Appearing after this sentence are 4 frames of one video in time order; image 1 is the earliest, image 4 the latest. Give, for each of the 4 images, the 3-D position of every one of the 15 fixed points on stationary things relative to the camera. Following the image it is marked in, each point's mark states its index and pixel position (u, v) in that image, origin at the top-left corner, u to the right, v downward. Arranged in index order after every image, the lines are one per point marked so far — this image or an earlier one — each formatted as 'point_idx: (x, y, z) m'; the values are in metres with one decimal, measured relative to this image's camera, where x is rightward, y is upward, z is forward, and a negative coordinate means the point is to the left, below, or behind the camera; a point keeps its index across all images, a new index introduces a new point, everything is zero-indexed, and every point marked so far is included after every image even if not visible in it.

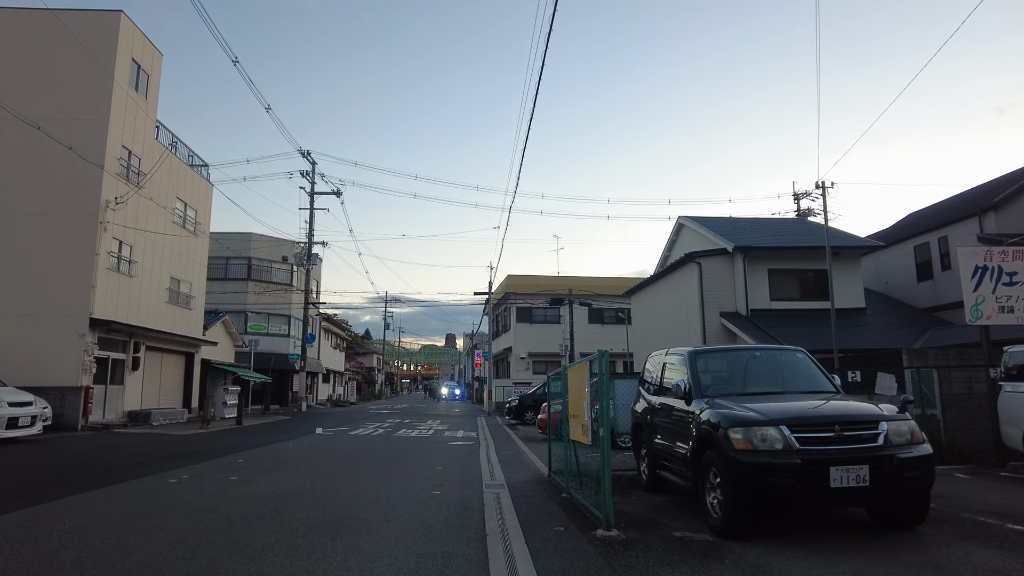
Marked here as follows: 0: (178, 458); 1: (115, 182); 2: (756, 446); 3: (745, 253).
0: (-6.6, -3.4, +12.6) m
1: (-11.5, +3.1, +18.4) m
2: (+2.1, -1.3, +5.4) m
3: (+6.8, +1.0, +18.6) m
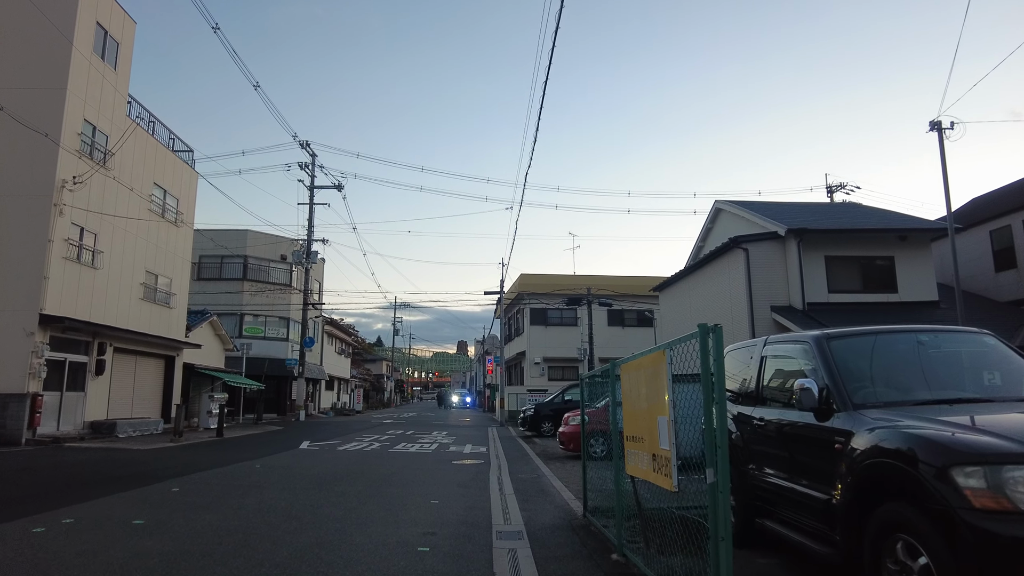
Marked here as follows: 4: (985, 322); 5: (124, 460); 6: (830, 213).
0: (-6.3, -3.1, +10.2) m
1: (-11.1, +3.3, +16.2) m
2: (+2.2, -1.0, +2.8) m
3: (+7.2, +1.3, +16.0) m
4: (+11.5, -0.8, +15.4) m
5: (-8.2, -3.6, +13.4) m
6: (+9.0, +2.1, +18.0) m
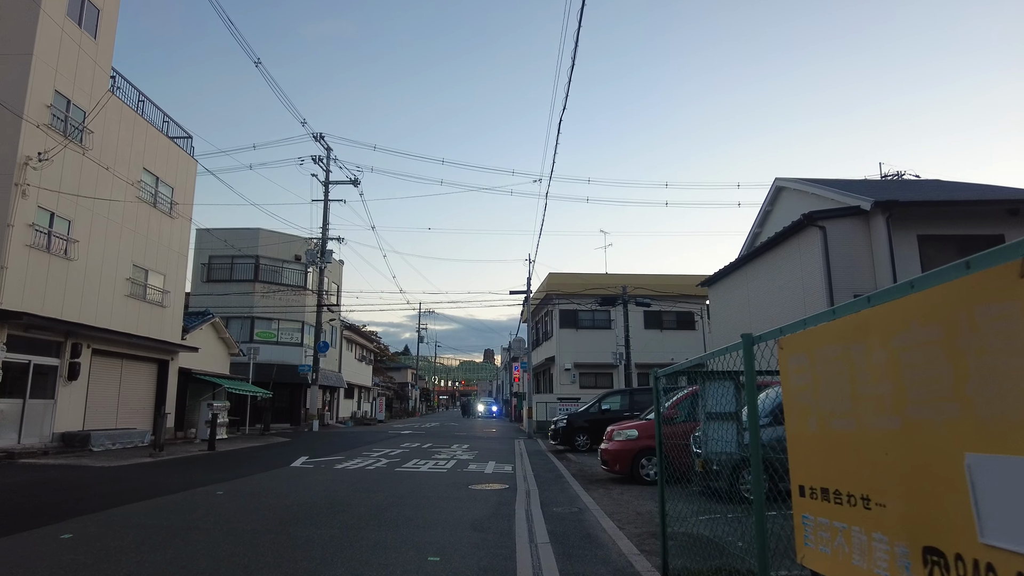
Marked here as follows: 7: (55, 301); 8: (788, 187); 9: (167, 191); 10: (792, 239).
0: (-5.9, -2.8, +7.9) m
1: (-10.5, +3.4, +14.2) m
2: (+2.3, -0.5, +0.2) m
3: (+7.8, +1.6, +13.2) m
4: (+12.0, -0.5, +12.4) m
5: (-7.6, -3.4, +11.2) m
6: (+9.7, +2.4, +15.1) m
7: (-10.6, -0.3, +14.7) m
8: (+7.2, +2.6, +16.6) m
9: (-10.8, +3.0, +19.9) m
10: (+6.4, +1.1, +14.5) m
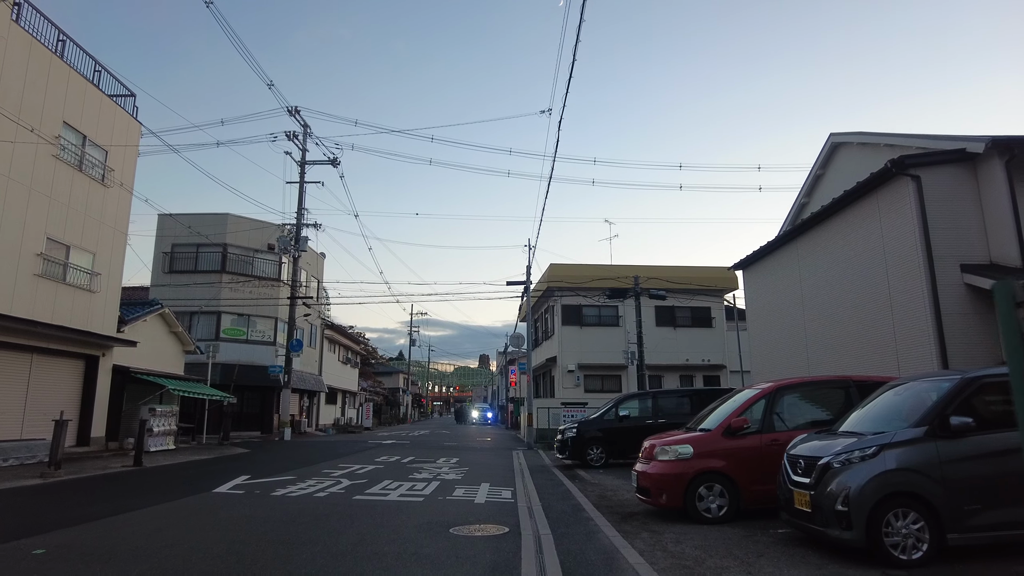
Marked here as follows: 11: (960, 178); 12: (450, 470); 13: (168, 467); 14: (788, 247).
0: (-5.9, -2.2, +4.6) m
1: (-10.5, +4.0, +10.9) m
2: (+2.4, +0.1, -3.0) m
3: (+7.8, +2.1, +10.0) m
4: (+12.1, 0.0, +9.3) m
5: (-7.6, -2.8, +7.9) m
6: (+9.7, +2.9, +12.0) m
7: (-10.6, +0.2, +11.4) m
8: (+7.1, +3.1, +13.4) m
9: (-10.8, +3.5, +16.6) m
10: (+6.4, +1.6, +11.3) m
11: (+7.3, +1.8, +10.4) m
12: (-1.3, -3.8, +13.4) m
13: (-7.7, -4.0, +14.3) m
14: (+6.2, +0.9, +14.3) m
